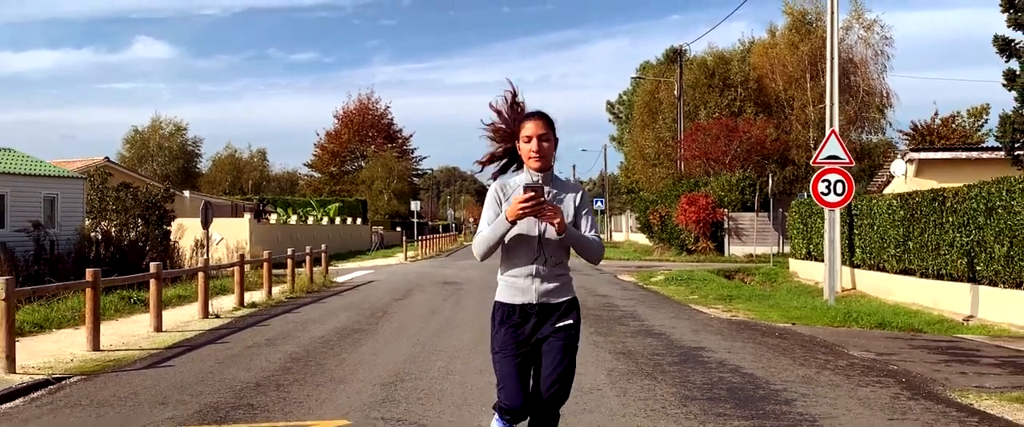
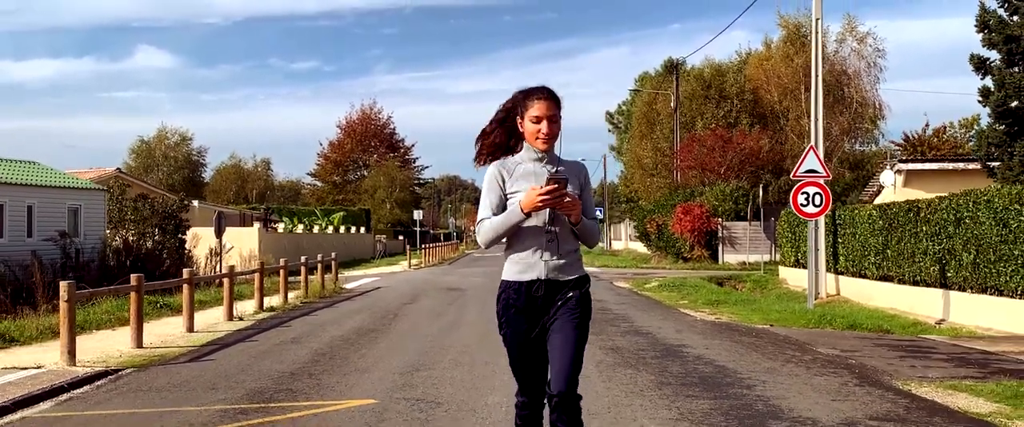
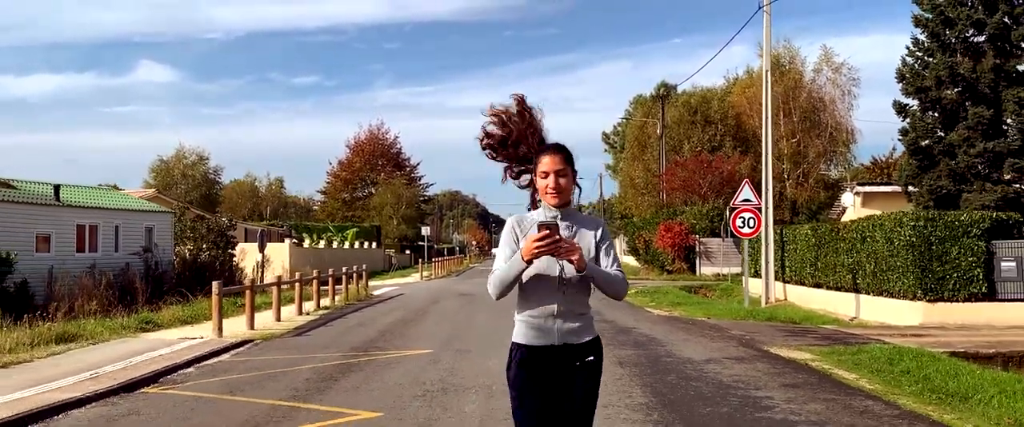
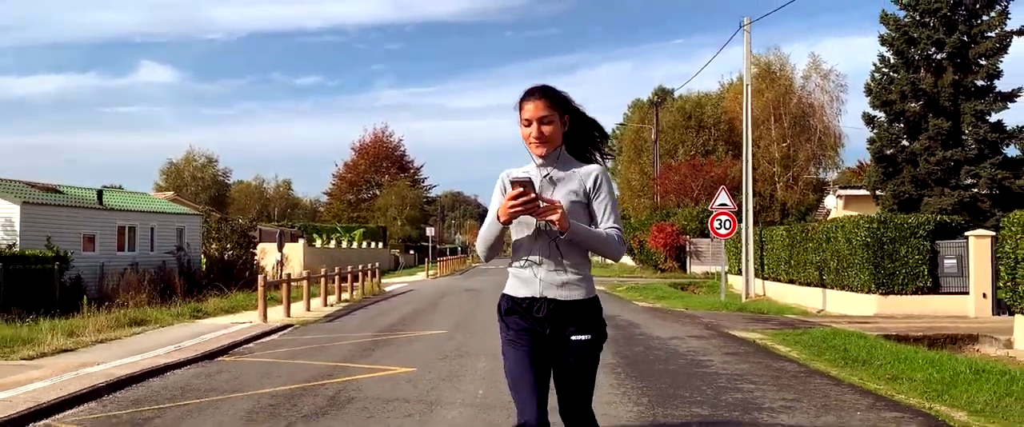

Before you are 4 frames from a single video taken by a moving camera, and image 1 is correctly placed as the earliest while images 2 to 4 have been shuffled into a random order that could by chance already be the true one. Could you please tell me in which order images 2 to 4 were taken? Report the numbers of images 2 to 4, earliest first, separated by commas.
2, 3, 4
